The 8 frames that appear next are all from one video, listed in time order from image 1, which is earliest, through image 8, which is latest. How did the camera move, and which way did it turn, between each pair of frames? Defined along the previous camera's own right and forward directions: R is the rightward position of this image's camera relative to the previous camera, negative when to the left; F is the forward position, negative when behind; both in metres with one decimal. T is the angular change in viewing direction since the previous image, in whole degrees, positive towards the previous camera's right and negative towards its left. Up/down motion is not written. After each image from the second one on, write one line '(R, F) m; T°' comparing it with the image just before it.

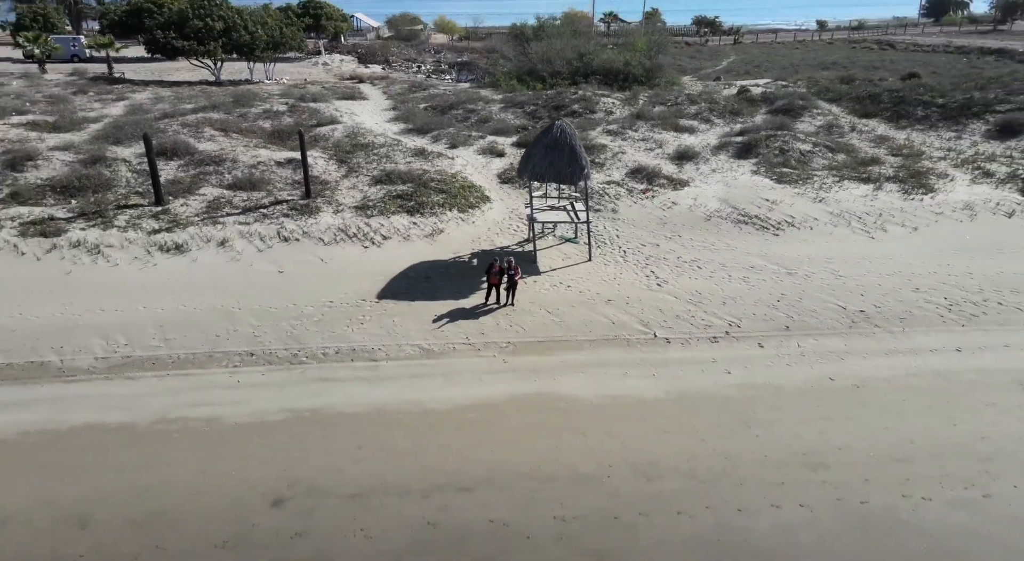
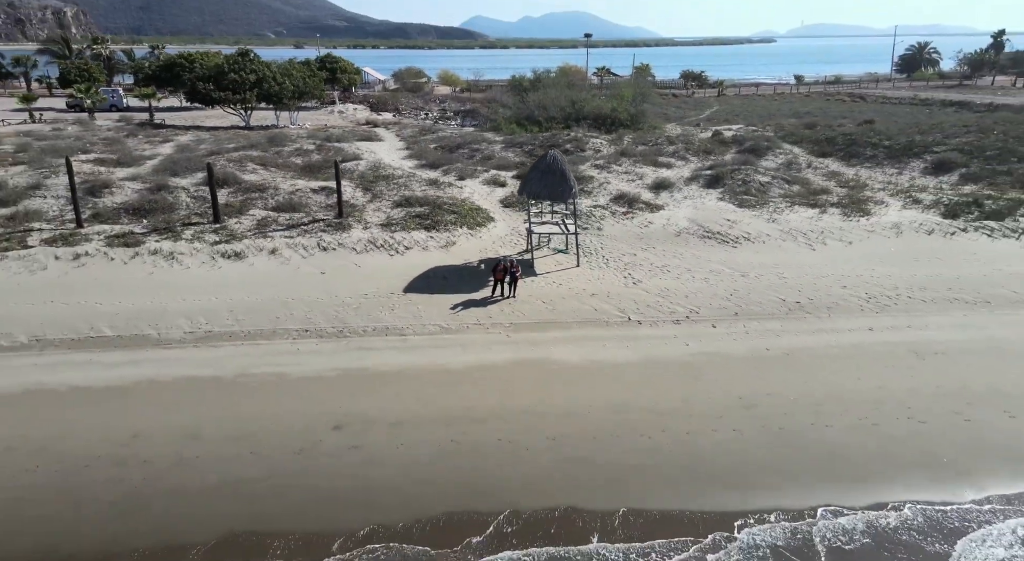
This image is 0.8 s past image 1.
(-0.1, -2.5) m; 0°
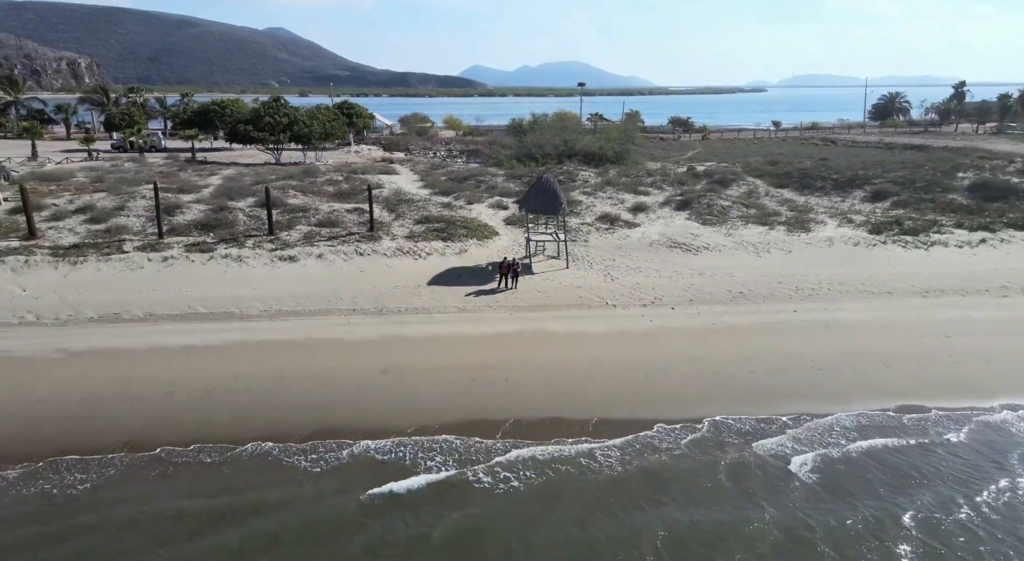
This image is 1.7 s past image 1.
(-0.1, -3.4) m; 0°
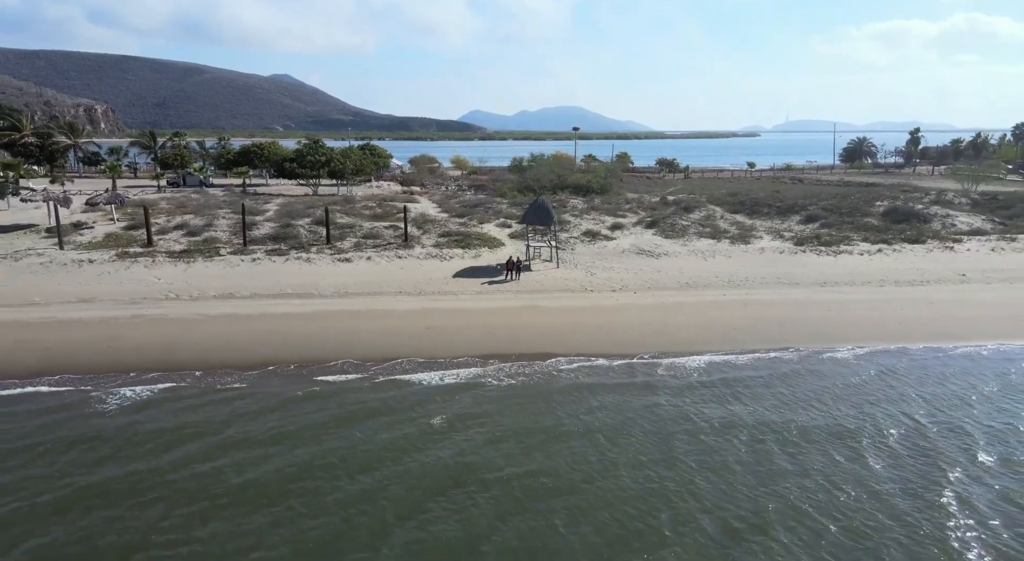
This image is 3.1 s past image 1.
(-0.2, -5.6) m; 0°
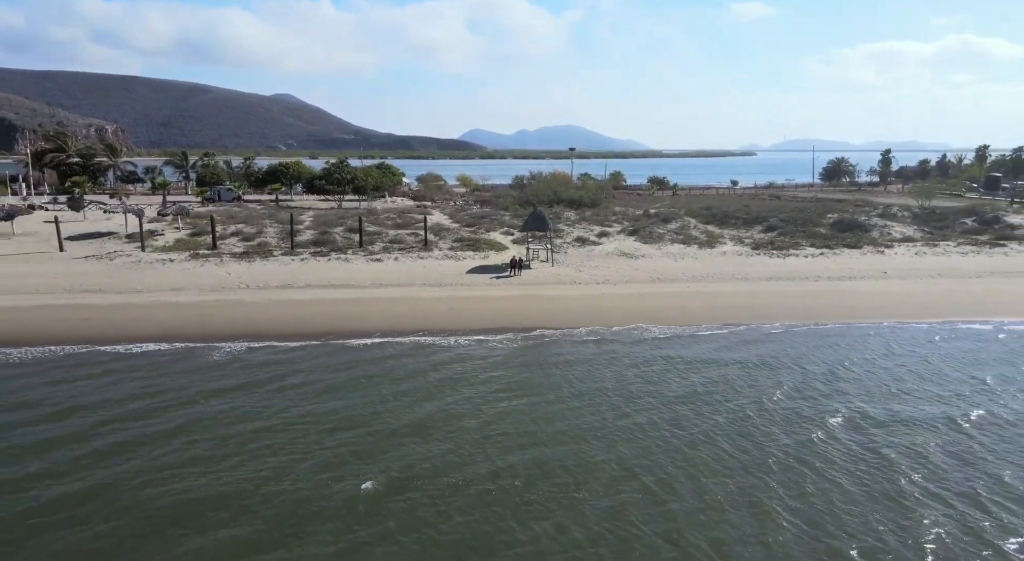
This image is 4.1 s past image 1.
(-0.1, -4.9) m; 0°
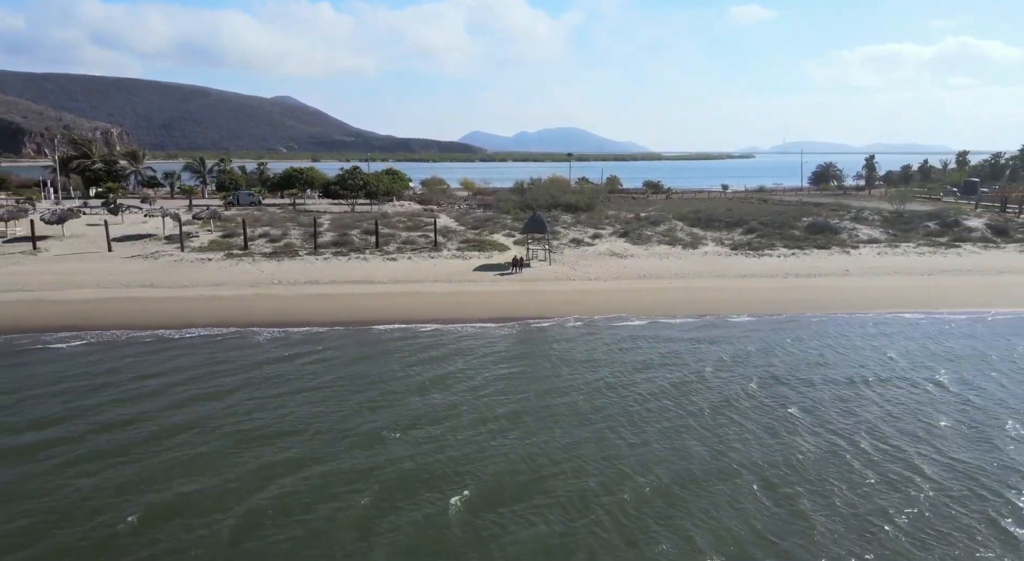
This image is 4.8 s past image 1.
(-0.1, -3.2) m; 0°
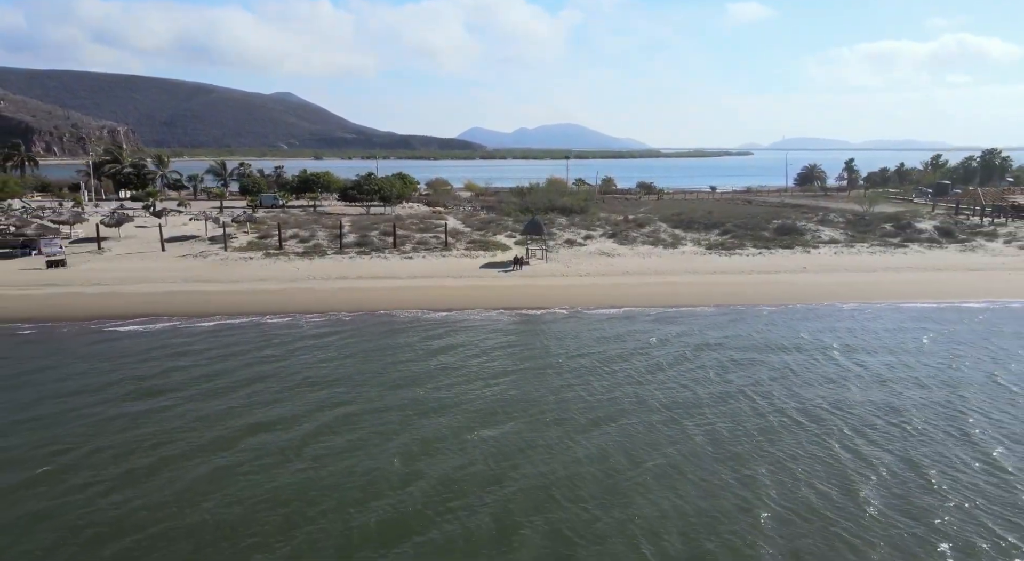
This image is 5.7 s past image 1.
(-0.1, -4.6) m; 0°
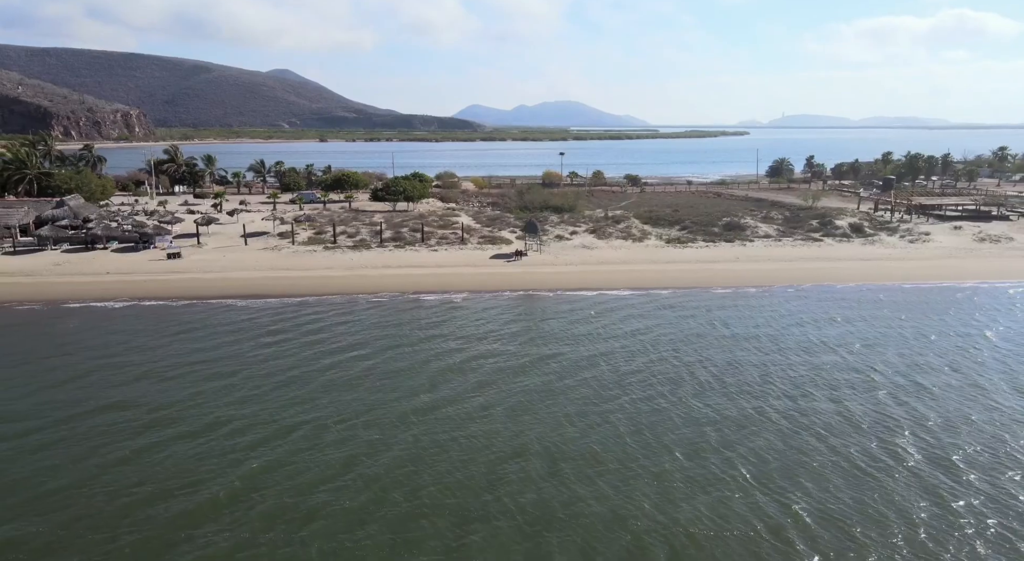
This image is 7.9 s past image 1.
(-0.2, -10.9) m; 0°
